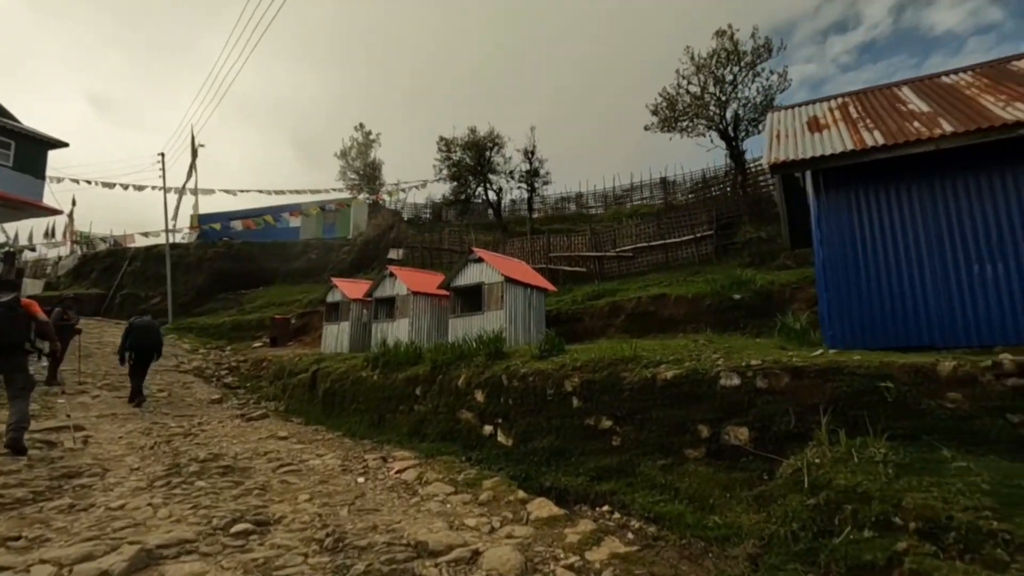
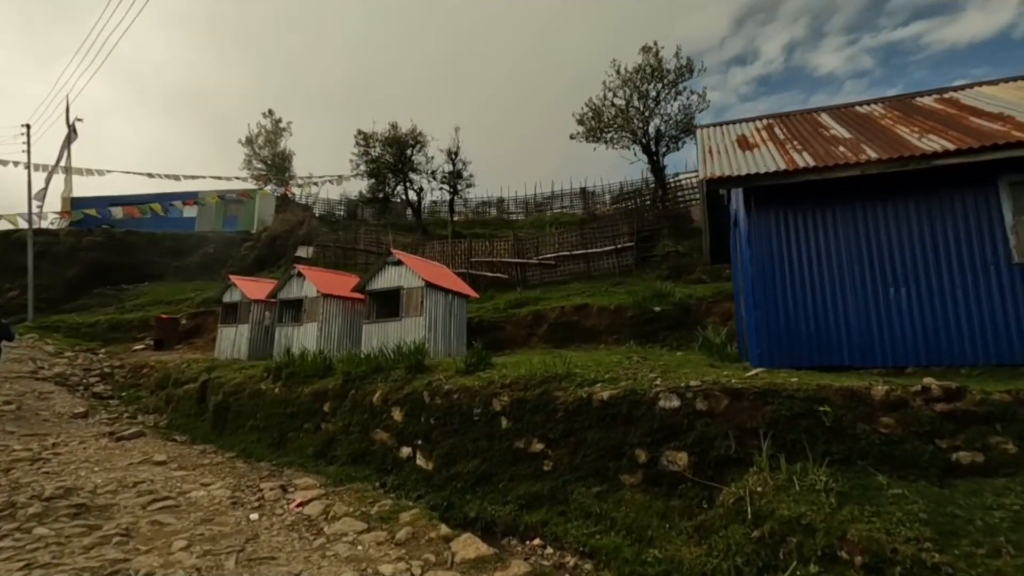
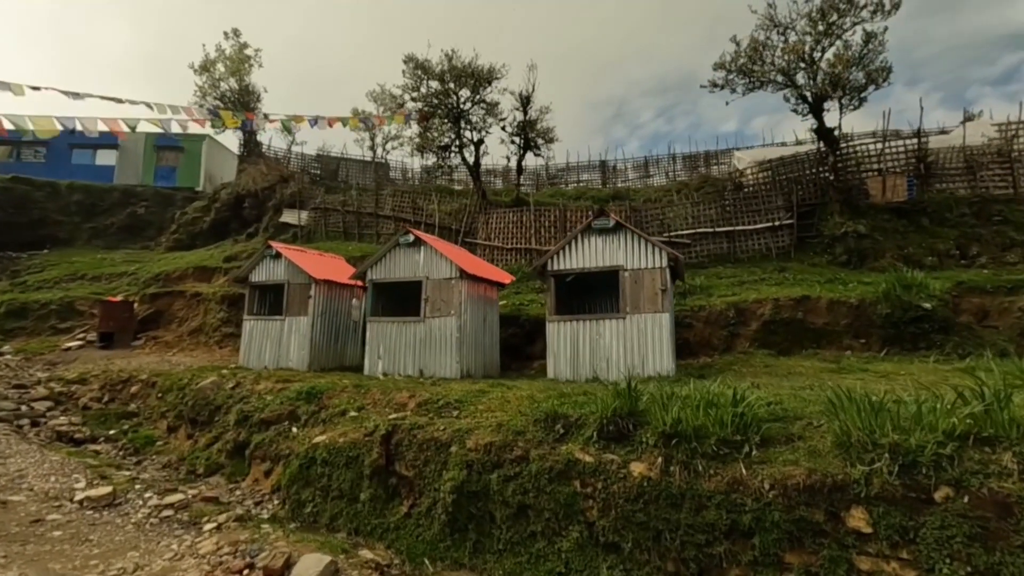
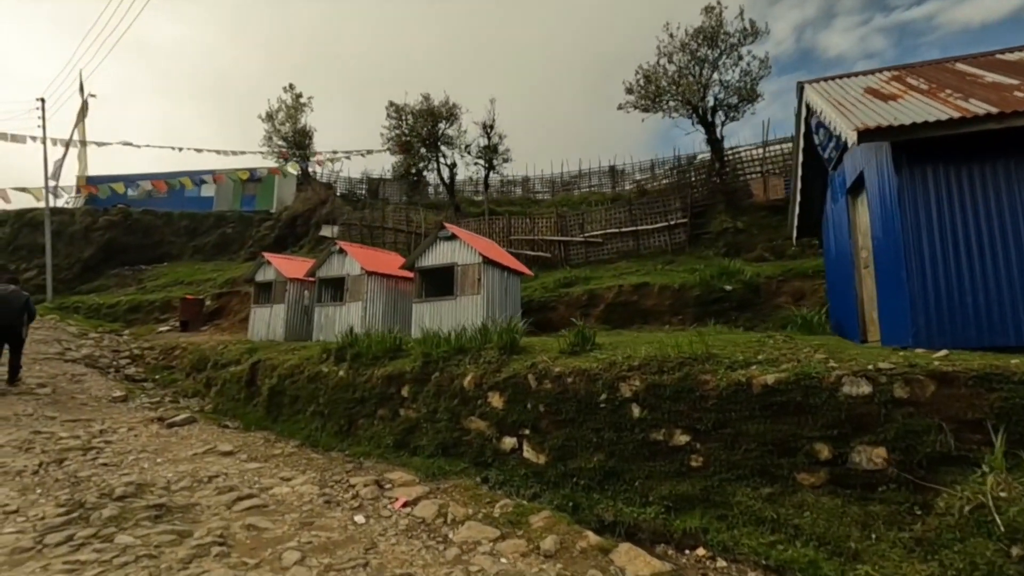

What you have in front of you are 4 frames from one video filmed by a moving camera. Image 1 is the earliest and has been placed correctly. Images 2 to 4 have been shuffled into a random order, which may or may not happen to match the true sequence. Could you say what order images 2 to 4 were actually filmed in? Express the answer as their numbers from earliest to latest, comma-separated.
2, 4, 3
